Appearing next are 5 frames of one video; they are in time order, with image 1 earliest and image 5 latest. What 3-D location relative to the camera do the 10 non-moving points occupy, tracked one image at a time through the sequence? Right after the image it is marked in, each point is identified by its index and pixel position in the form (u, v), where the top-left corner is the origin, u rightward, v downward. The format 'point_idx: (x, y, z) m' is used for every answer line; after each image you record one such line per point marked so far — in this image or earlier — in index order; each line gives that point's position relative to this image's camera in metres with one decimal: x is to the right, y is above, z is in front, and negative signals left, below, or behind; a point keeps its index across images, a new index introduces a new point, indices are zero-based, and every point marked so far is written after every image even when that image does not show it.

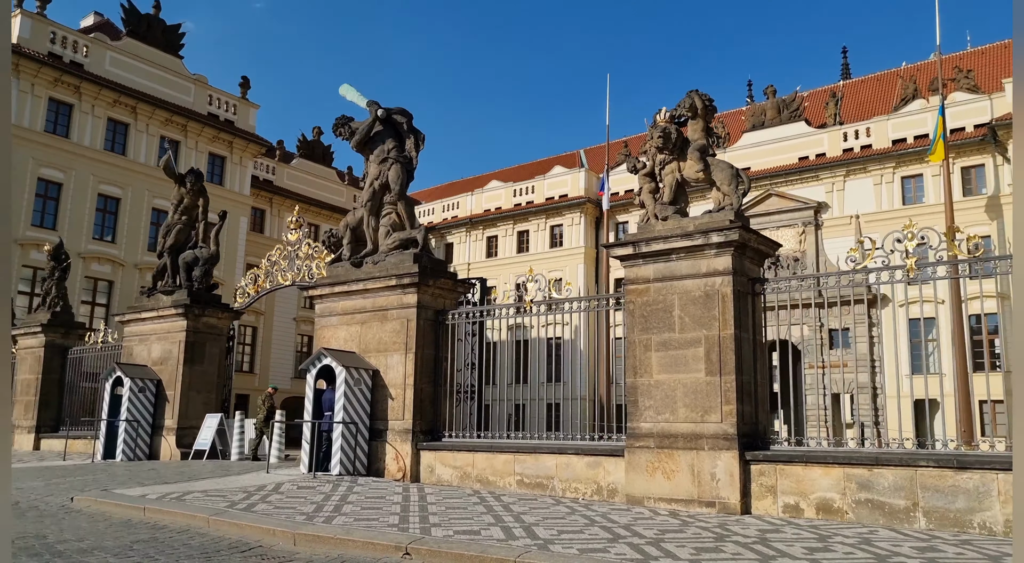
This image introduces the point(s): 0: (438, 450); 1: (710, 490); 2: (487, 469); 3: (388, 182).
0: (-0.8, -1.9, +9.5) m
1: (+1.7, -1.9, +7.3) m
2: (-0.3, -2.0, +9.0) m
3: (-1.6, +1.3, +10.7) m
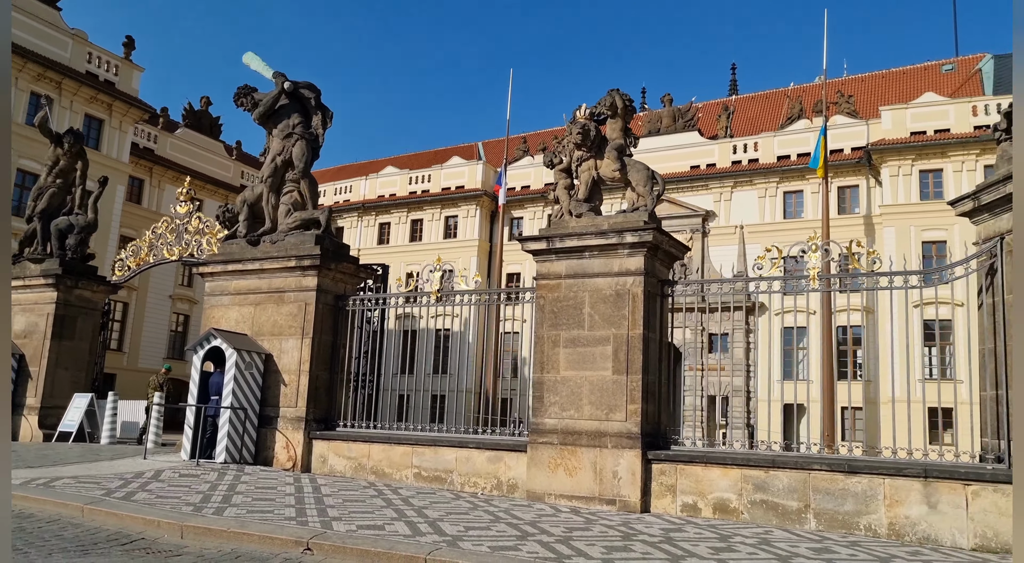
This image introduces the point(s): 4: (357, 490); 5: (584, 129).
0: (-2.0, -1.7, +9.1) m
1: (+0.9, -1.8, +7.3) m
2: (-1.4, -1.9, +8.8) m
3: (-2.7, +1.5, +10.2) m
4: (-1.4, -2.0, +7.8) m
5: (+0.7, +1.5, +8.2) m
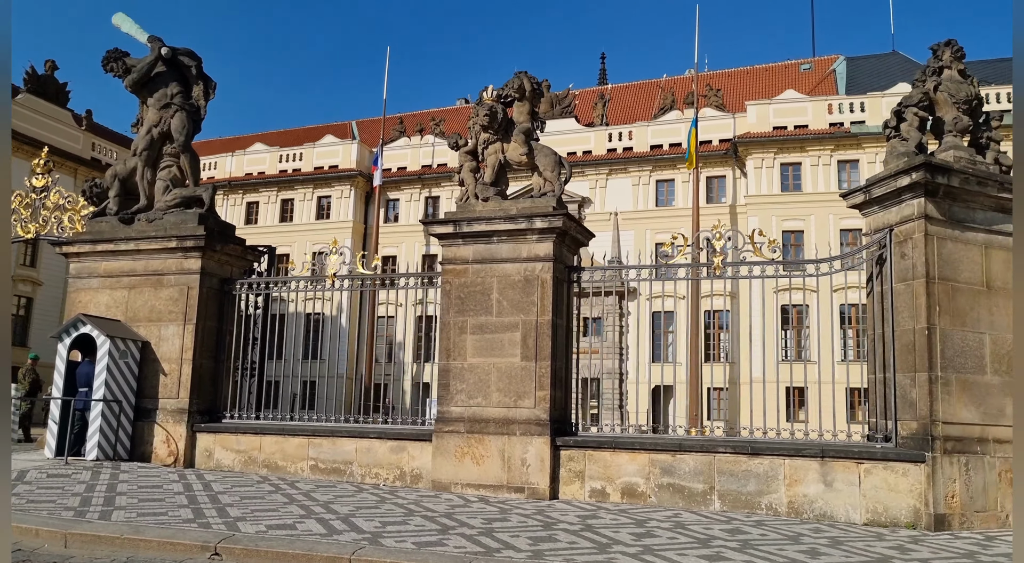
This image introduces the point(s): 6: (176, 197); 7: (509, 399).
0: (-3.0, -1.6, +8.6) m
1: (+0.1, -1.7, +7.3) m
2: (-2.4, -1.7, +8.3) m
3: (-3.9, +1.7, +9.5) m
4: (-2.3, -1.8, +7.3) m
5: (-0.2, +1.7, +8.0) m
6: (-3.8, +1.0, +9.3) m
7: (0.0, -1.1, +7.5) m
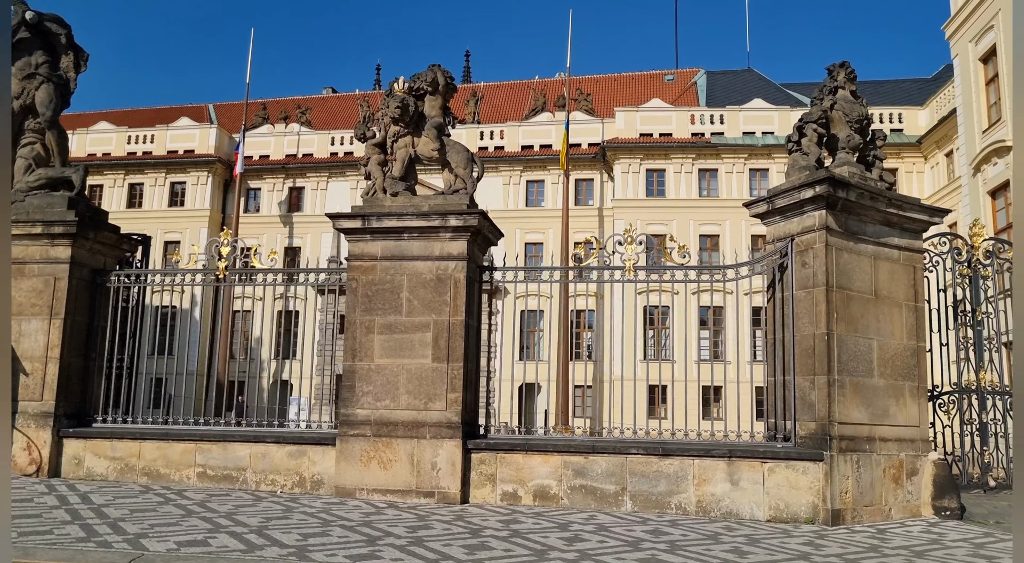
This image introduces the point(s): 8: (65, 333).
0: (-4.0, -1.5, +7.8) m
1: (-0.7, -1.7, +7.1) m
2: (-3.3, -1.7, +7.7) m
3: (-4.9, +1.8, +8.6) m
4: (-3.1, -1.8, +6.7) m
5: (-1.0, +1.7, +7.8) m
6: (-4.8, +1.1, +8.4) m
7: (-0.8, -1.0, +7.2) m
8: (-4.3, -0.5, +8.0) m
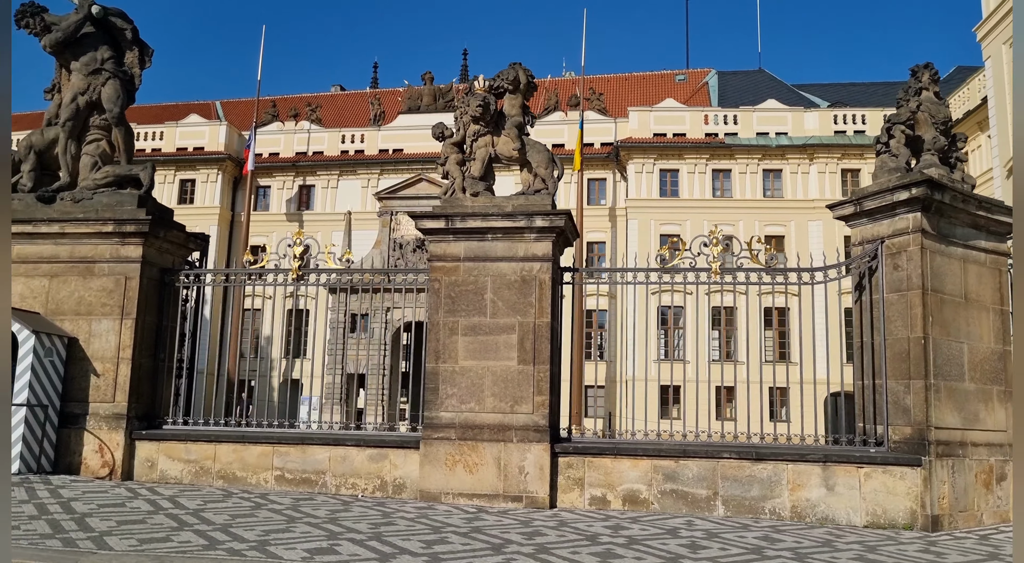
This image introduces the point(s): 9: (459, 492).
0: (-3.2, -1.5, +7.7) m
1: (0.0, -1.7, +7.0) m
2: (-2.5, -1.7, +7.6) m
3: (-4.2, +1.9, +8.4) m
4: (-2.3, -1.8, +6.6) m
5: (-0.3, +1.7, +7.6) m
6: (-4.0, +1.1, +8.2) m
7: (-0.1, -1.1, +7.1) m
8: (-3.6, -0.5, +7.9) m
9: (-0.4, -1.8, +7.0) m
